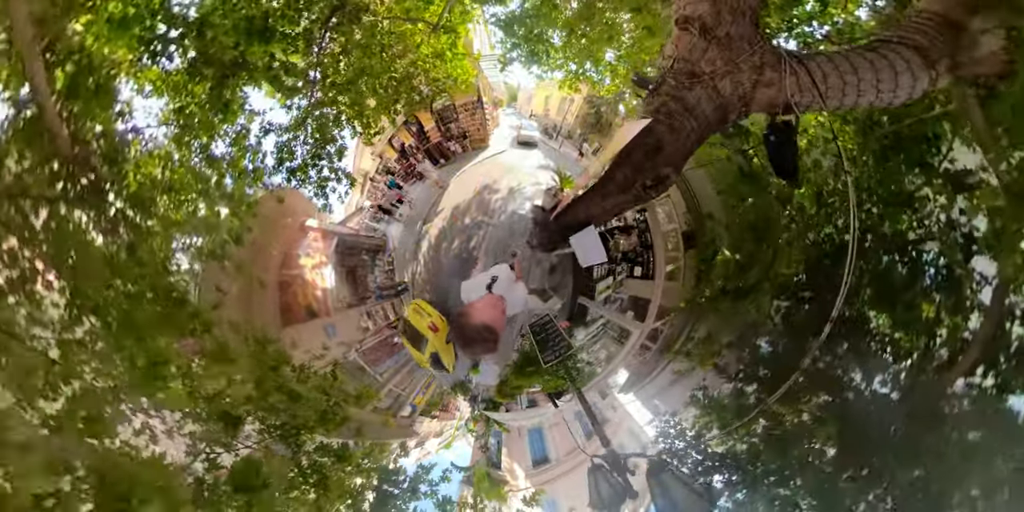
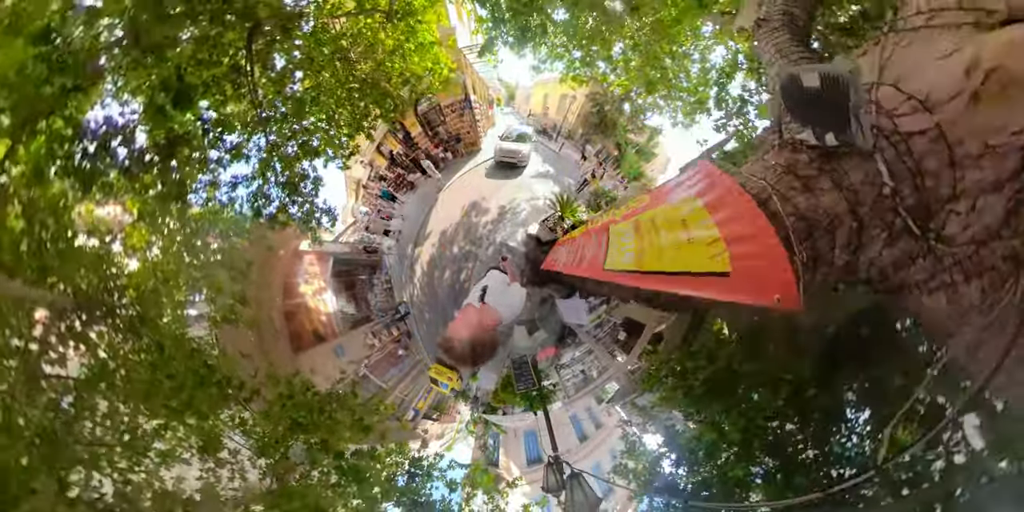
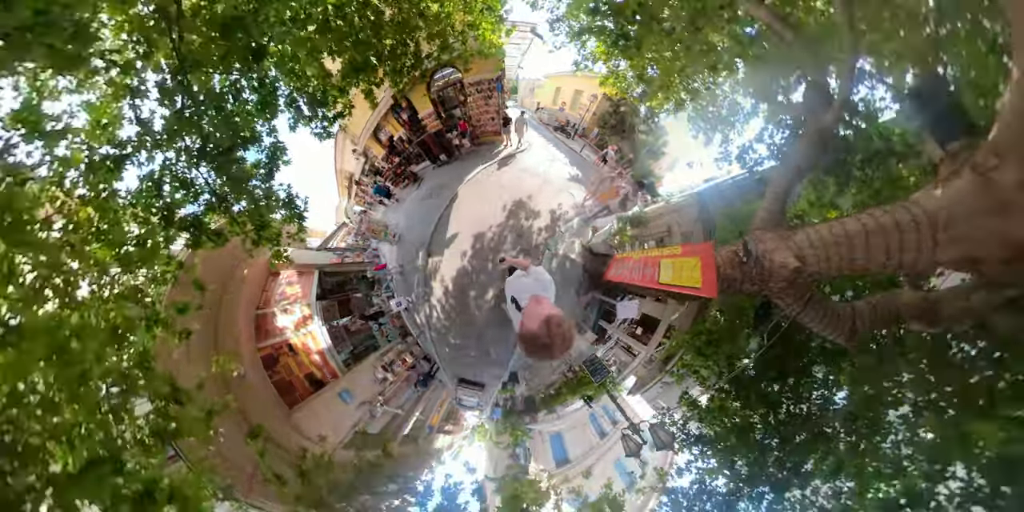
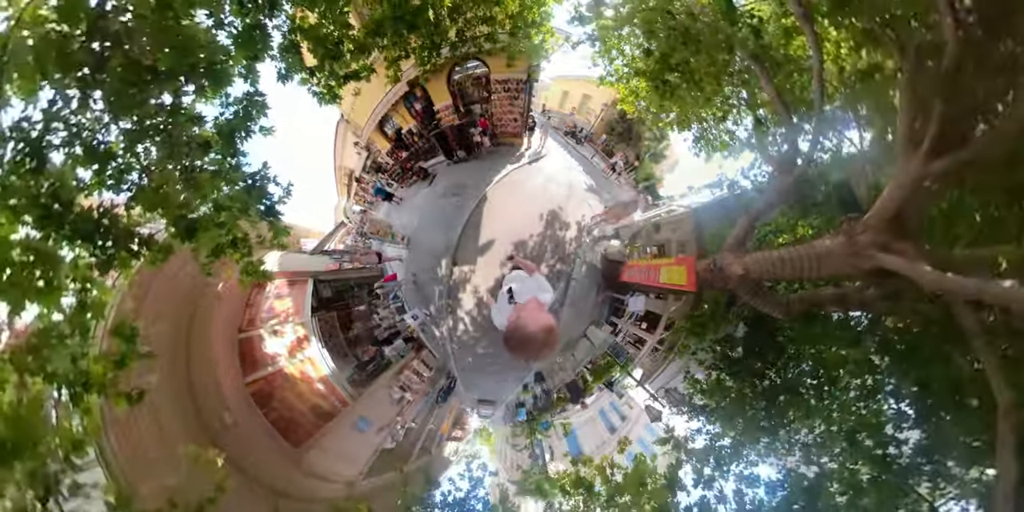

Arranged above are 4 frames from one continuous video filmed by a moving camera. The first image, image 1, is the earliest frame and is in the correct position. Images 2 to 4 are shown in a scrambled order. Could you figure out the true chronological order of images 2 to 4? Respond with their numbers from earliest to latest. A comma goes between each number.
2, 3, 4
